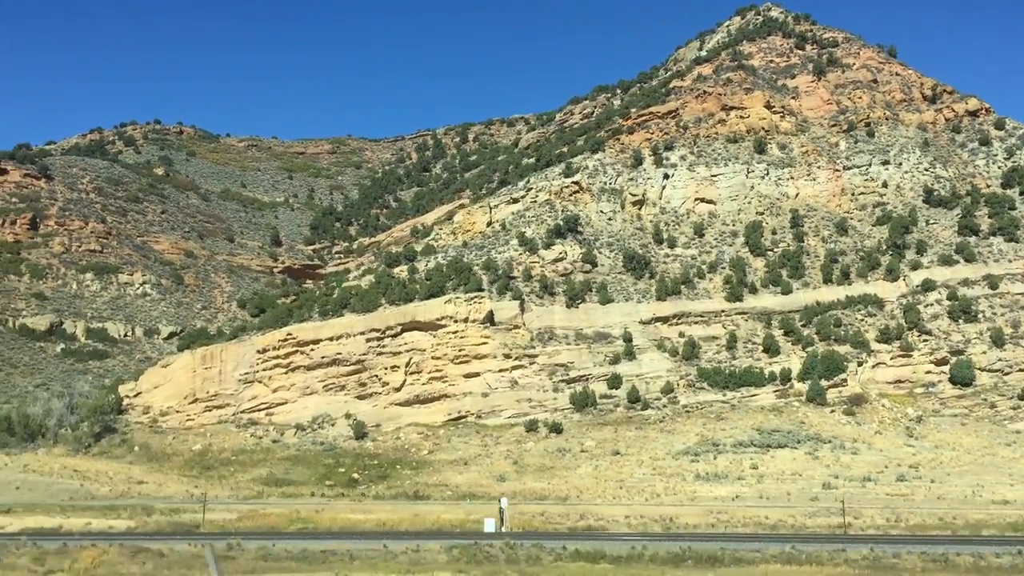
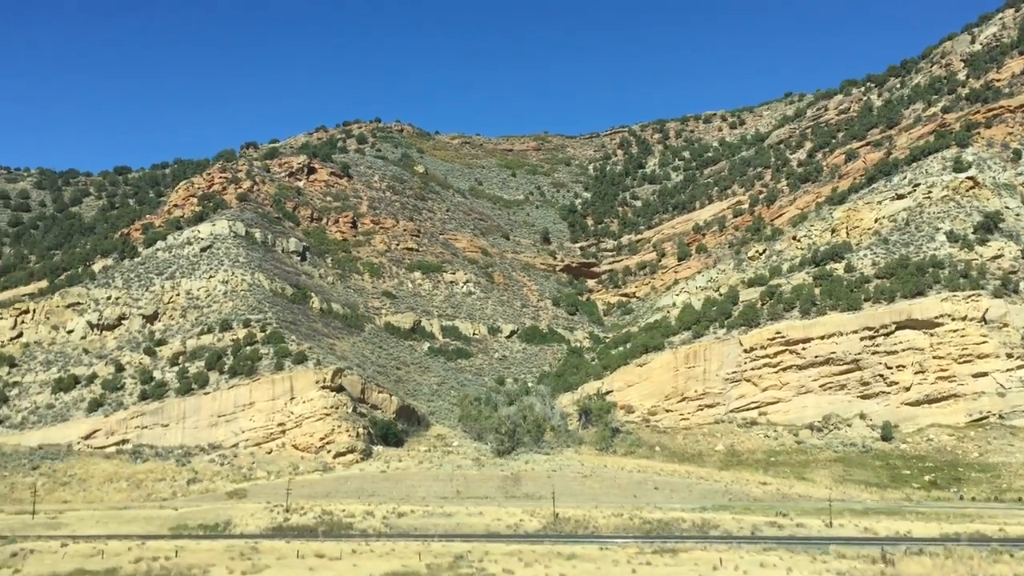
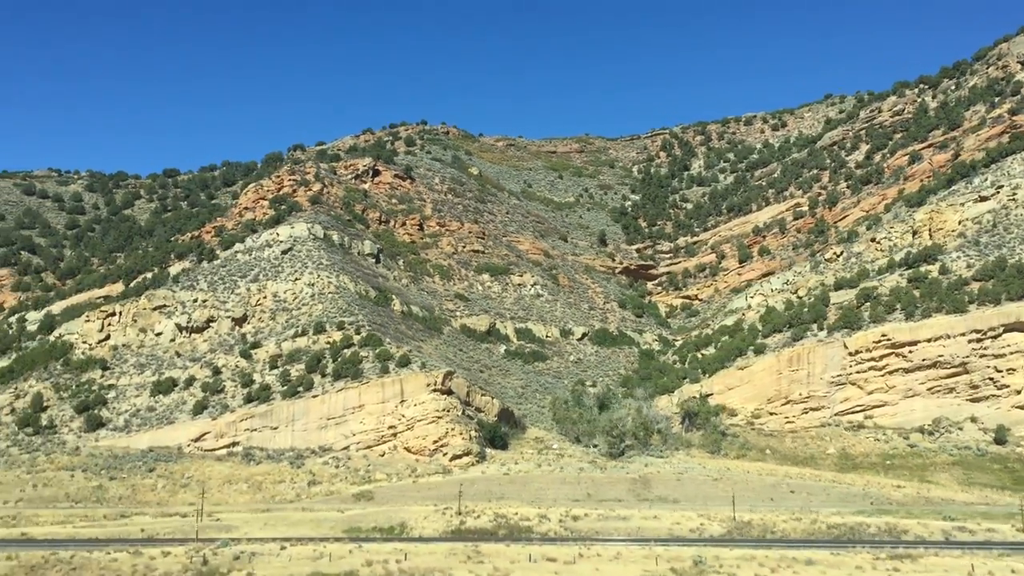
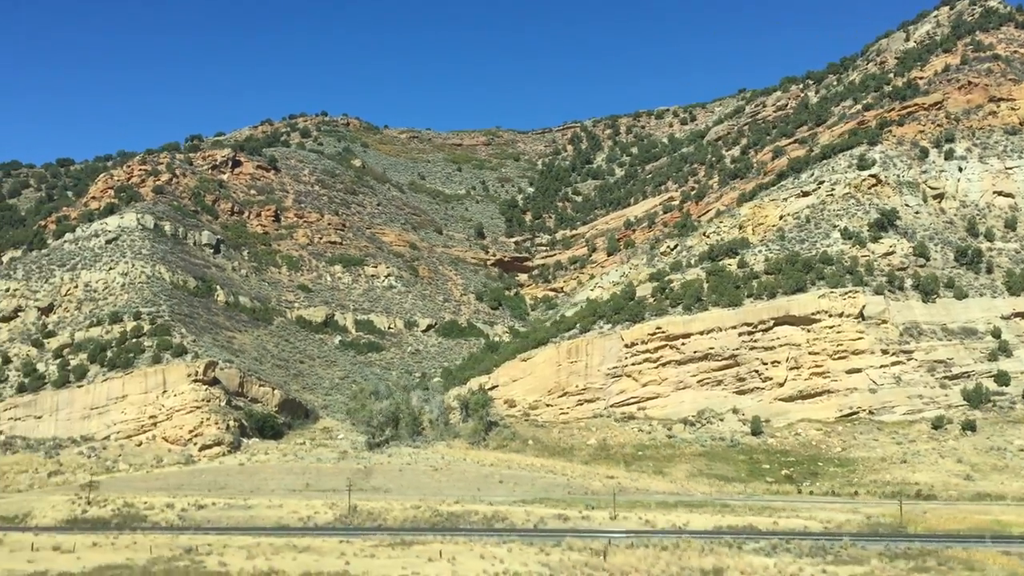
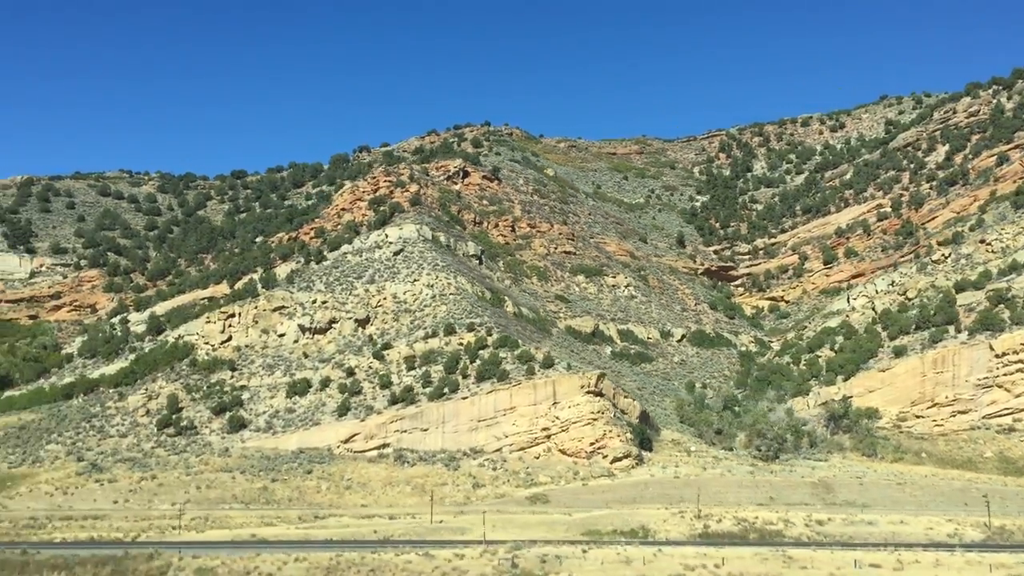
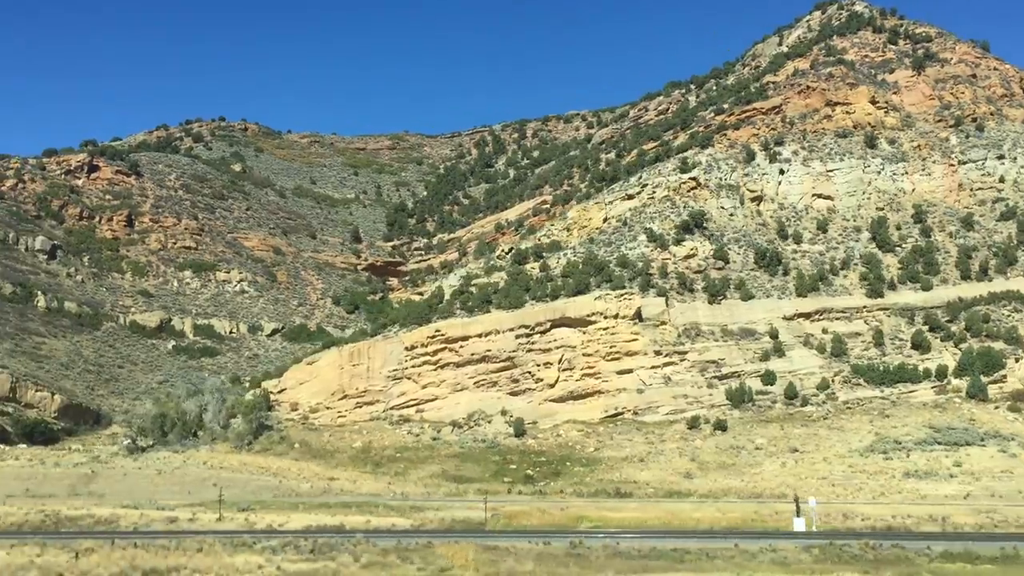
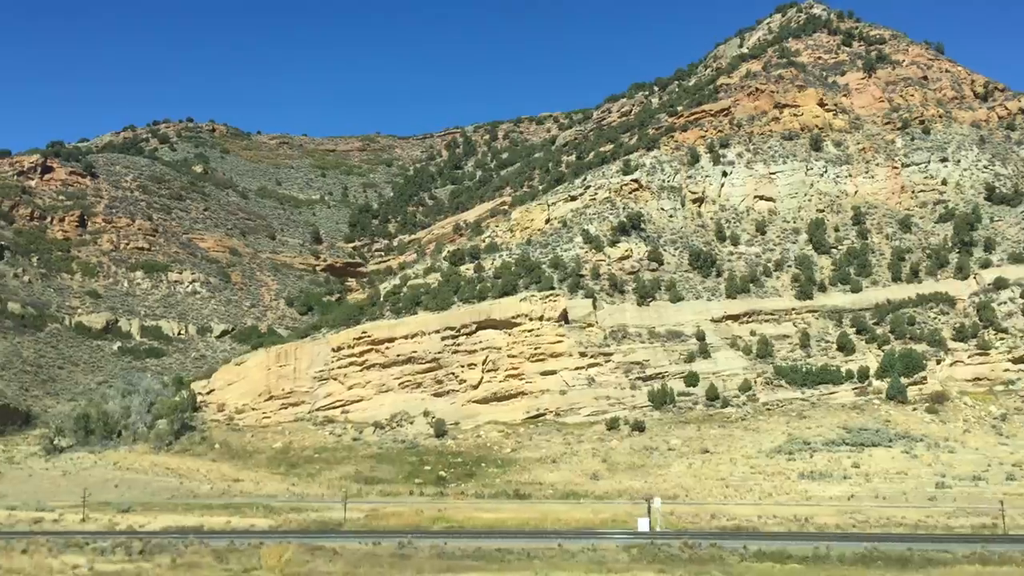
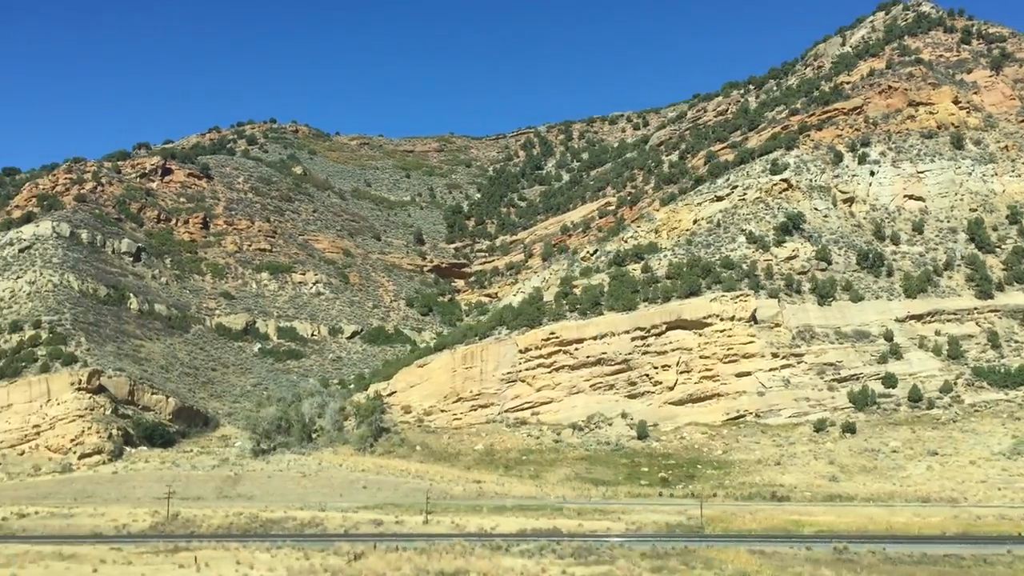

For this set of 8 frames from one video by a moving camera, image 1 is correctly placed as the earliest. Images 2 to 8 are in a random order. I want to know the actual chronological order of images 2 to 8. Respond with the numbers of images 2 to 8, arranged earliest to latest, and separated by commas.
7, 6, 8, 4, 2, 3, 5
